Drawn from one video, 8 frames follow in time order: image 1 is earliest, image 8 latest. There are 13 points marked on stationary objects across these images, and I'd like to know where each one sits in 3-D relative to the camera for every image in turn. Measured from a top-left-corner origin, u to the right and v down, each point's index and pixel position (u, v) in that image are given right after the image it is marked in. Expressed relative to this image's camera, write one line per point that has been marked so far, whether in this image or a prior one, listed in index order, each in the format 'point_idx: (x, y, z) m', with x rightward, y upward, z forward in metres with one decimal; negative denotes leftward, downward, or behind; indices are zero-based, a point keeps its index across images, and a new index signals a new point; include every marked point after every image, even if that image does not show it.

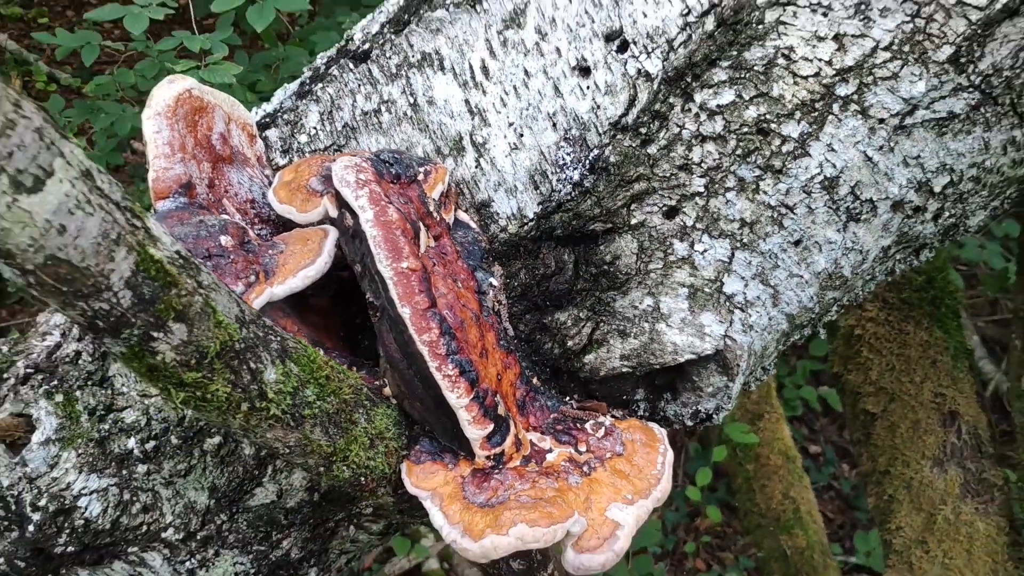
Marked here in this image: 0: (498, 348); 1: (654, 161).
0: (0.0, -0.1, +1.1) m
1: (+0.2, +0.1, +1.1) m
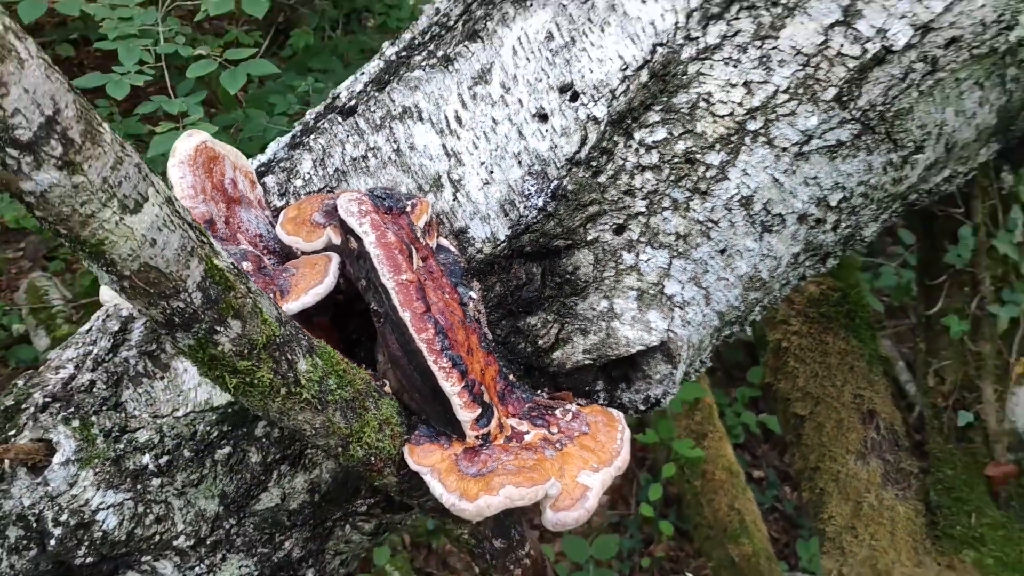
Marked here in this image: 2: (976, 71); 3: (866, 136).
0: (0.0, -0.1, +1.3) m
1: (+0.1, +0.1, +1.3) m
2: (+0.6, +0.3, +1.2) m
3: (+0.5, +0.2, +1.3) m
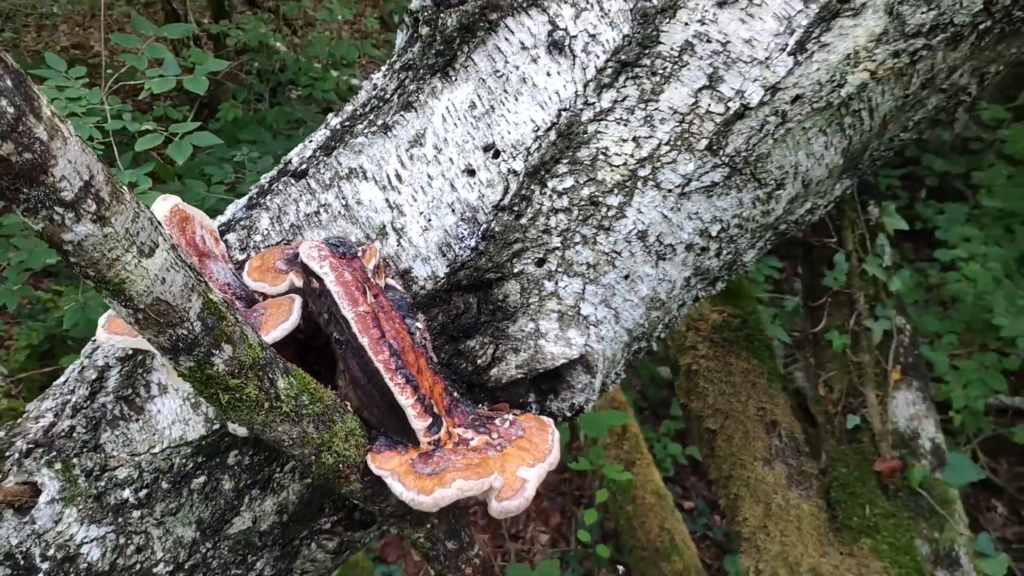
0: (-0.1, -0.1, +1.5) m
1: (0.0, +0.1, +1.5) m
2: (+0.5, +0.3, +1.5) m
3: (+0.4, +0.2, +1.5) m
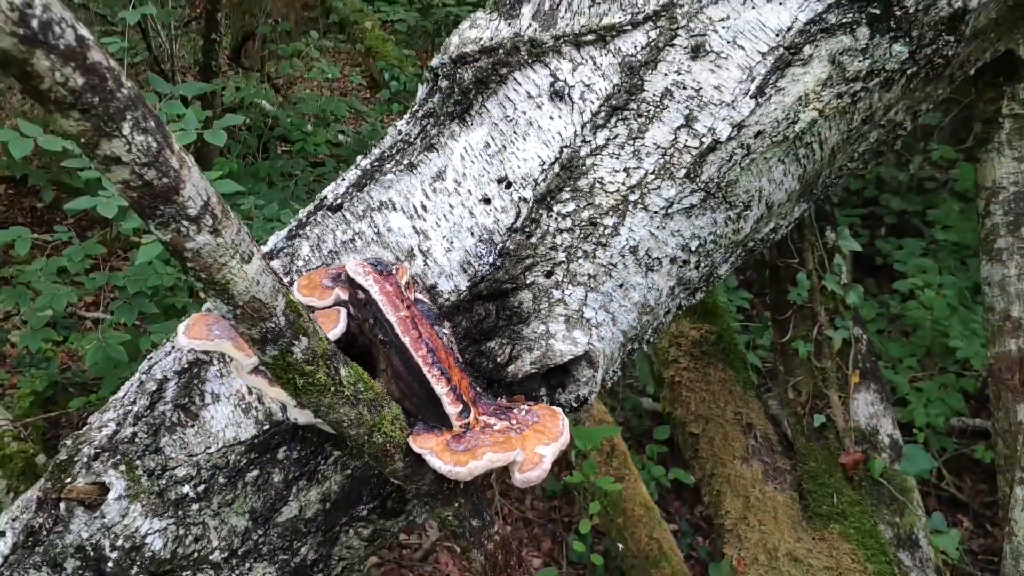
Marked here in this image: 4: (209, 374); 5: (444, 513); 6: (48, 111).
0: (-0.1, -0.1, +1.7) m
1: (0.0, +0.1, +1.8) m
2: (+0.5, +0.3, +1.8) m
3: (+0.4, +0.2, +1.8) m
4: (-0.7, -0.2, +2.0) m
5: (-0.1, -0.4, +1.9) m
6: (-0.5, +0.2, +1.1) m
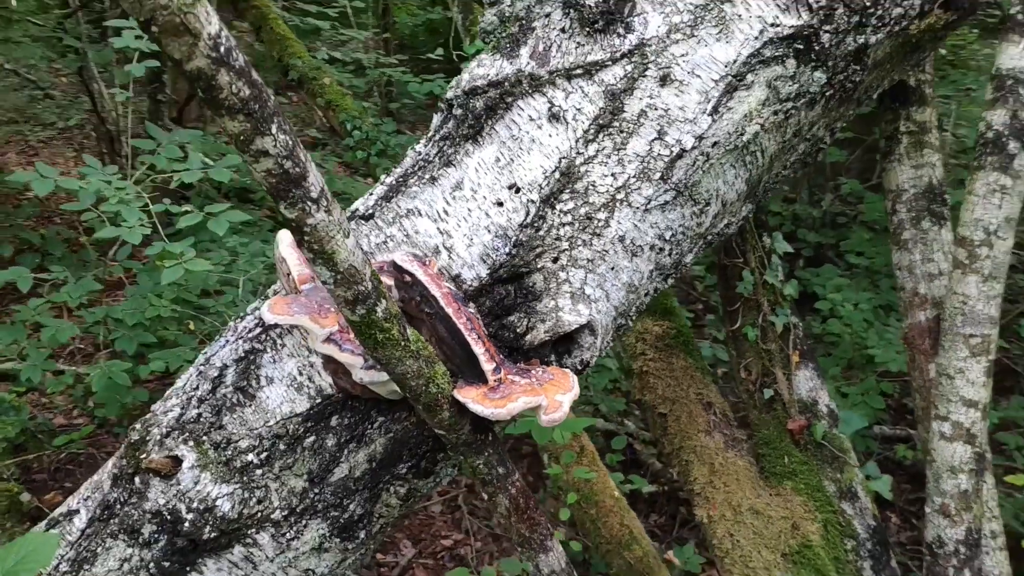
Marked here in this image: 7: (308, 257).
0: (-0.1, -0.1, +2.1) m
1: (+0.1, +0.1, +2.2) m
2: (+0.5, +0.3, +2.3) m
3: (+0.4, +0.2, +2.3) m
4: (-0.6, -0.2, +2.4) m
5: (-0.1, -0.4, +2.2) m
6: (-0.5, +0.3, +1.5) m
7: (-0.4, +0.1, +1.7) m
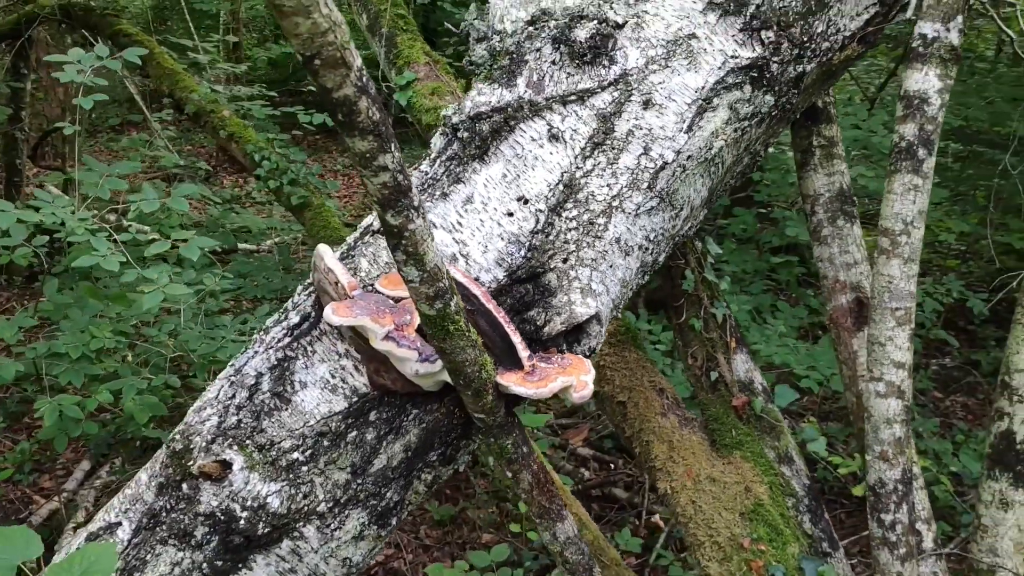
0: (0.0, -0.1, +2.4) m
1: (+0.1, +0.1, +2.6) m
2: (+0.5, +0.3, +2.7) m
3: (+0.4, +0.2, +2.7) m
4: (-0.6, -0.2, +2.6) m
5: (0.0, -0.4, +2.5) m
6: (-0.3, +0.3, +1.7) m
7: (-0.2, +0.1, +2.0) m
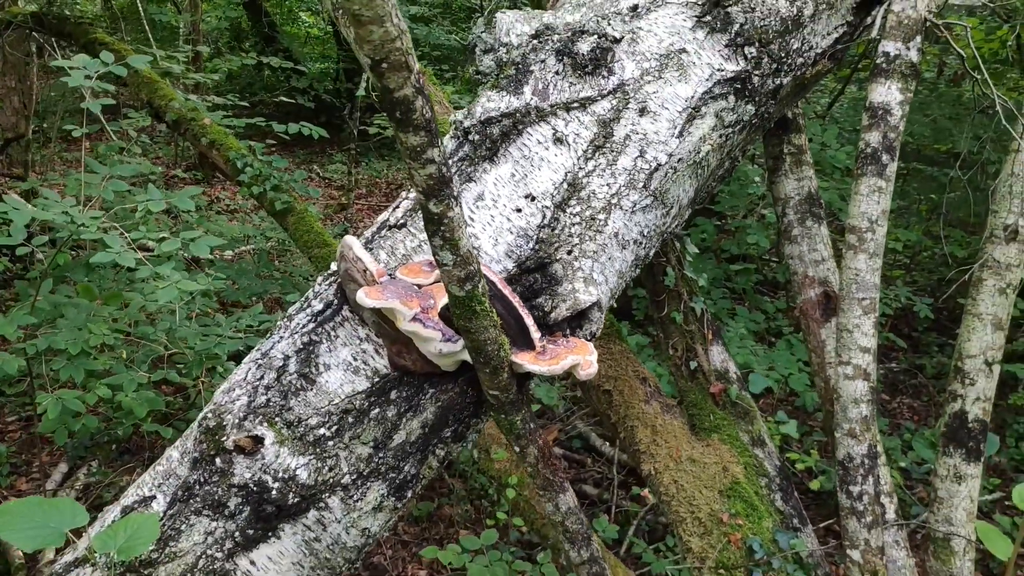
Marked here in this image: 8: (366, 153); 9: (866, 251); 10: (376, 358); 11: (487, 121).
0: (0.0, -0.1, +2.7) m
1: (+0.1, +0.2, +2.8) m
2: (+0.6, +0.4, +3.0) m
3: (+0.4, +0.3, +2.9) m
4: (-0.6, -0.2, +2.8) m
5: (0.0, -0.4, +2.8) m
6: (-0.2, +0.3, +1.9) m
7: (-0.2, +0.1, +2.2) m
8: (-2.4, +2.2, +15.1) m
9: (+1.2, +0.1, +3.1) m
10: (-0.4, -0.2, +2.8) m
11: (-0.1, +0.5, +2.9) m
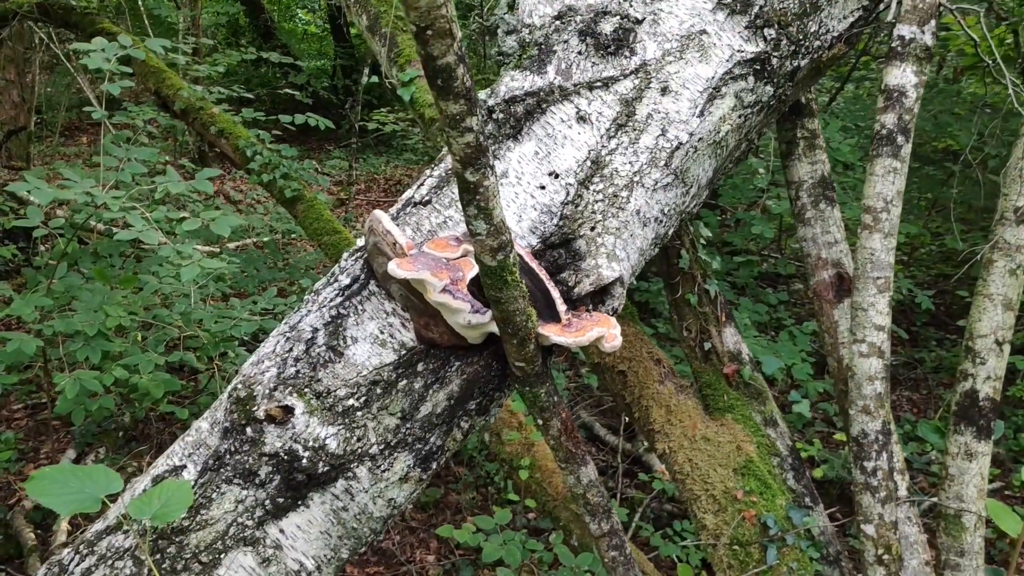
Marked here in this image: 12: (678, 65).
0: (+0.1, 0.0, +2.7) m
1: (+0.2, +0.2, +2.9) m
2: (+0.6, +0.4, +3.1) m
3: (+0.5, +0.3, +3.0) m
4: (-0.5, -0.1, +2.8) m
5: (+0.1, -0.3, +2.8) m
6: (-0.1, +0.4, +2.0) m
7: (-0.1, +0.2, +2.2) m
8: (-2.4, +2.2, +15.1) m
9: (+1.2, +0.2, +3.2) m
10: (-0.3, -0.1, +2.8) m
11: (0.0, +0.6, +2.9) m
12: (+0.5, +0.7, +2.9) m
